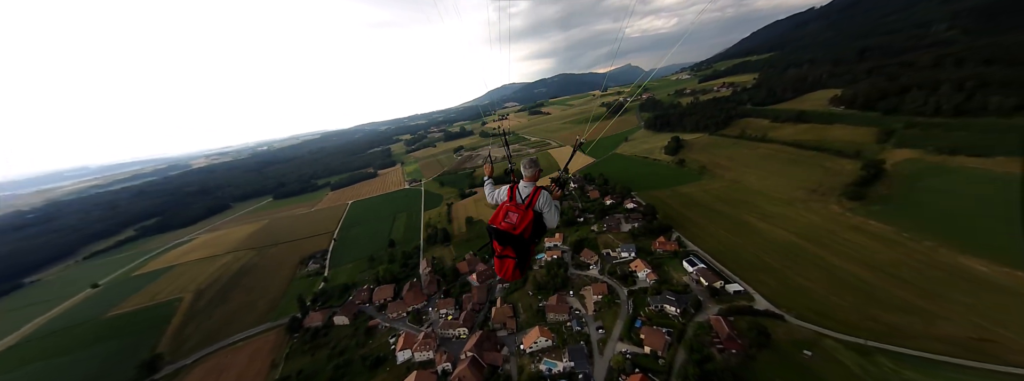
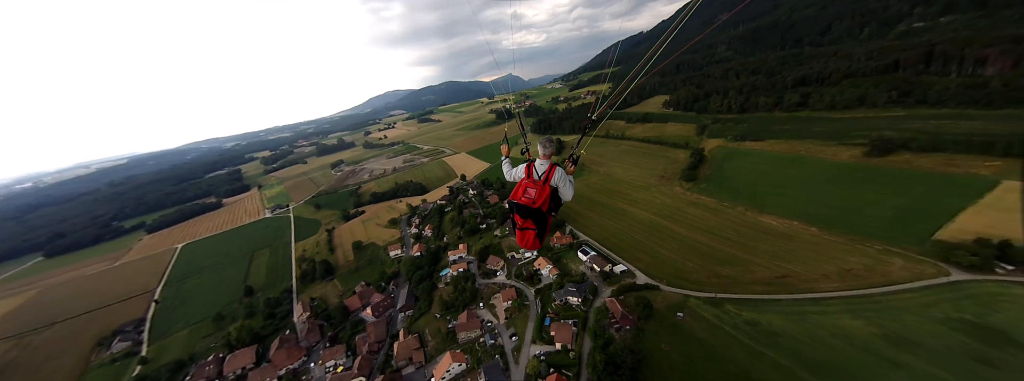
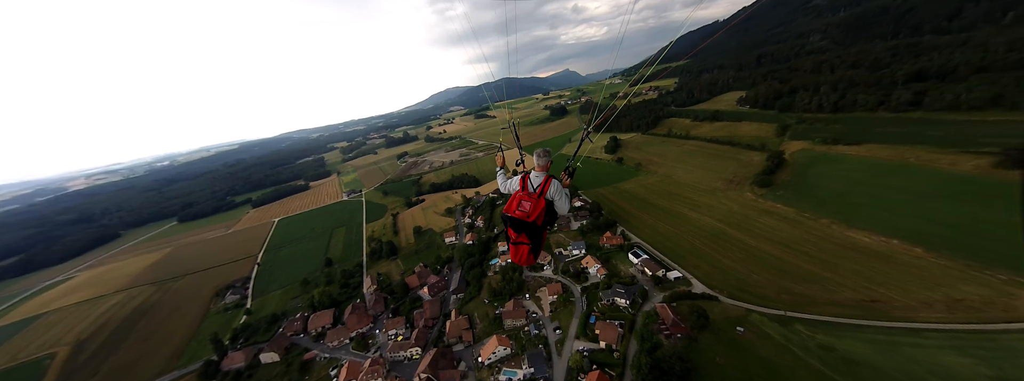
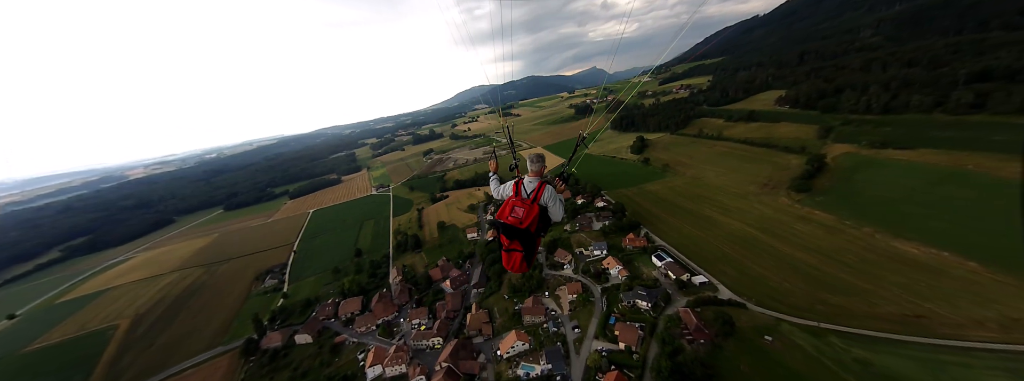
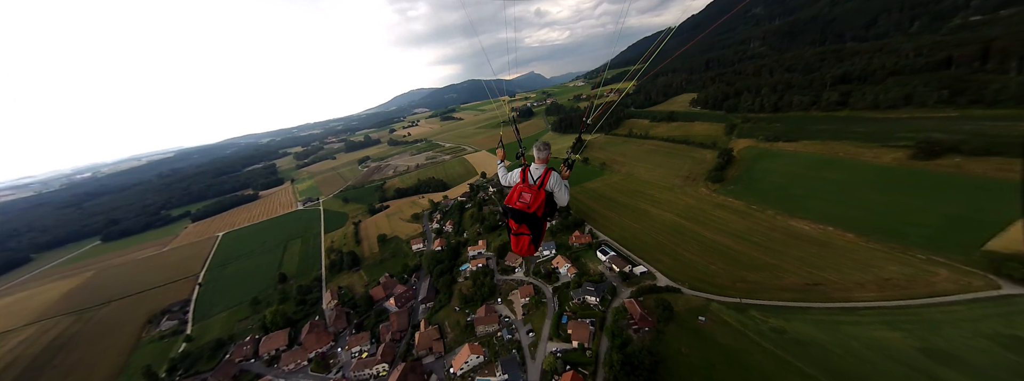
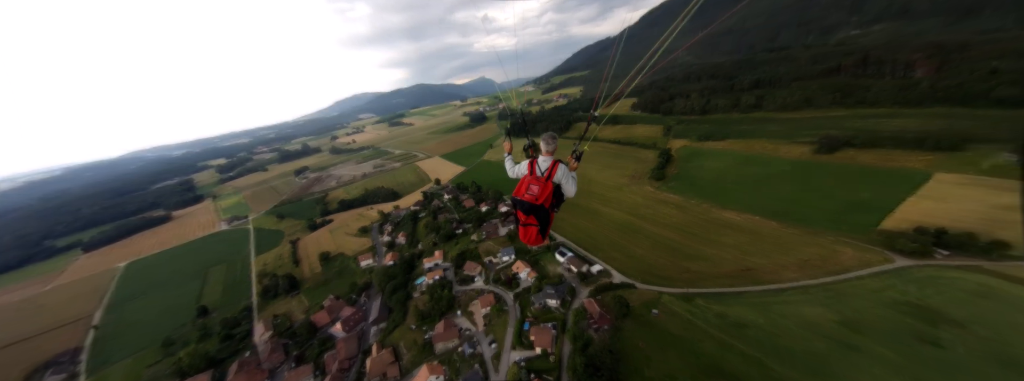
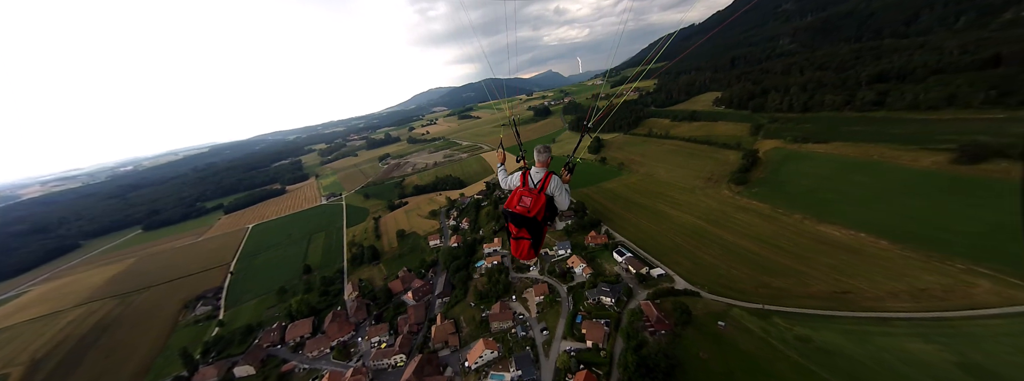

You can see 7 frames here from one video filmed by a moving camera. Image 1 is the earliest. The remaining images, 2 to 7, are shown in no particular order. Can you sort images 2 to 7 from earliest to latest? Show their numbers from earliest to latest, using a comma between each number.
4, 3, 7, 5, 2, 6
